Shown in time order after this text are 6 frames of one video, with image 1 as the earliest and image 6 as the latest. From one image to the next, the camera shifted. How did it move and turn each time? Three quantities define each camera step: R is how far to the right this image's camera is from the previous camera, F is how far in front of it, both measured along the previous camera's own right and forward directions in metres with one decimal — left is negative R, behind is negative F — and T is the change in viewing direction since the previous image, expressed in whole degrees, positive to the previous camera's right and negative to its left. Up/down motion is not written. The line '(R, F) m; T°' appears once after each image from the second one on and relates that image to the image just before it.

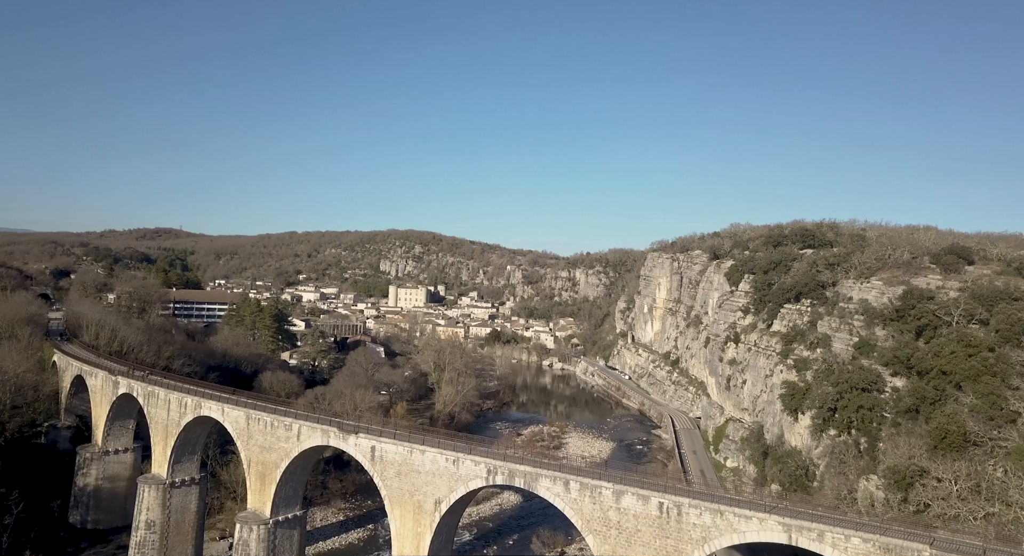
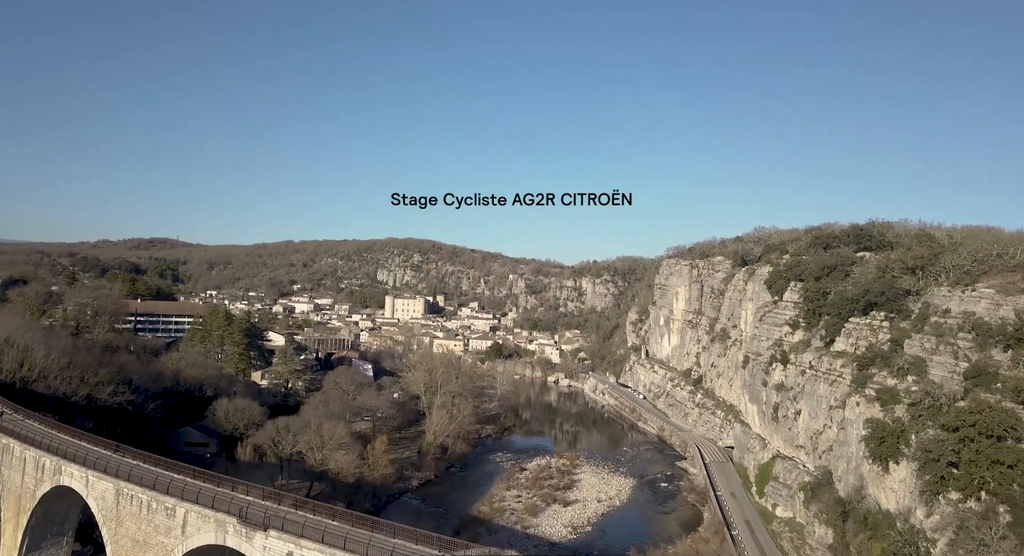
(0.0, +4.8) m; 0°
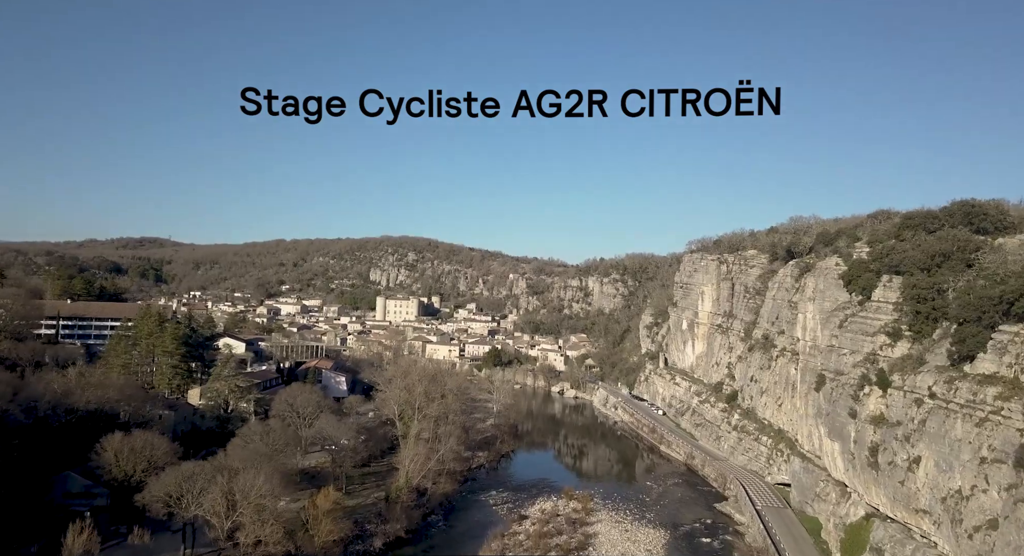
(+0.2, +6.6) m; 0°
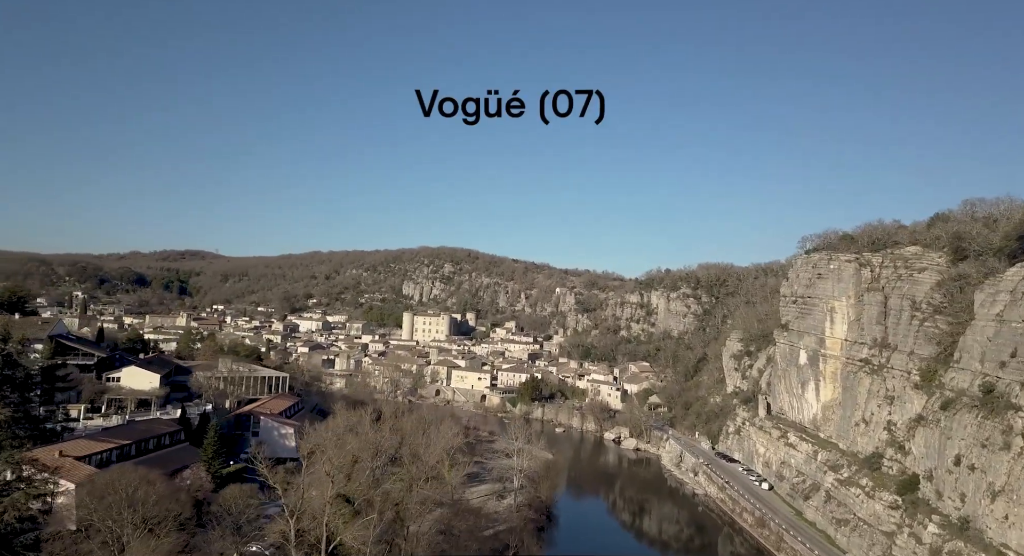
(+0.9, +12.8) m; -5°
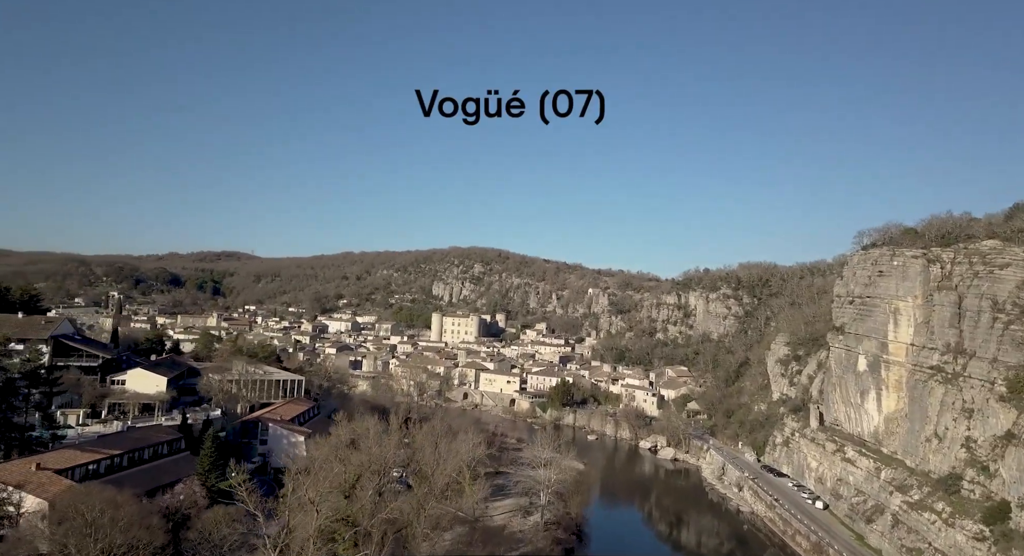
(+0.2, +2.1) m; -3°
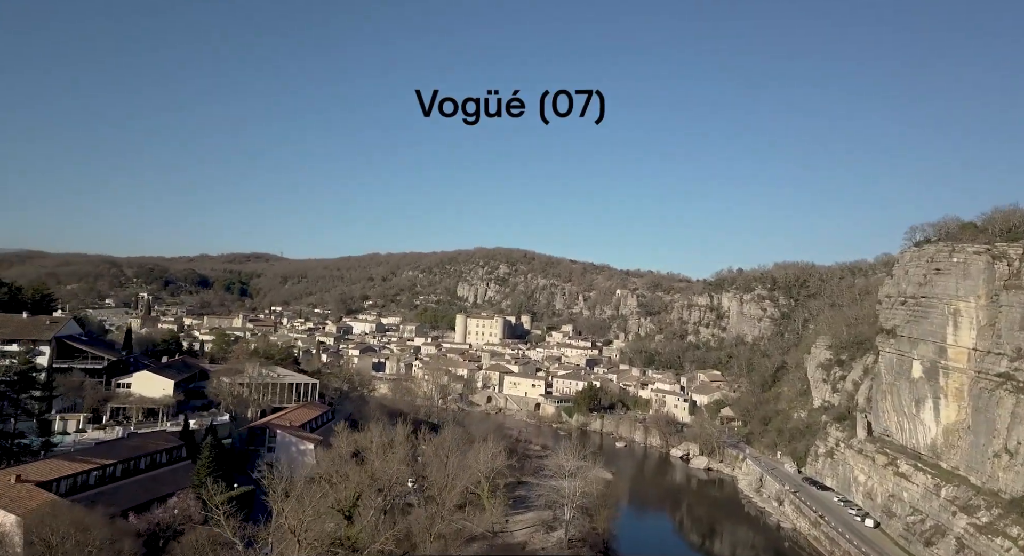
(+0.2, +1.6) m; -2°
